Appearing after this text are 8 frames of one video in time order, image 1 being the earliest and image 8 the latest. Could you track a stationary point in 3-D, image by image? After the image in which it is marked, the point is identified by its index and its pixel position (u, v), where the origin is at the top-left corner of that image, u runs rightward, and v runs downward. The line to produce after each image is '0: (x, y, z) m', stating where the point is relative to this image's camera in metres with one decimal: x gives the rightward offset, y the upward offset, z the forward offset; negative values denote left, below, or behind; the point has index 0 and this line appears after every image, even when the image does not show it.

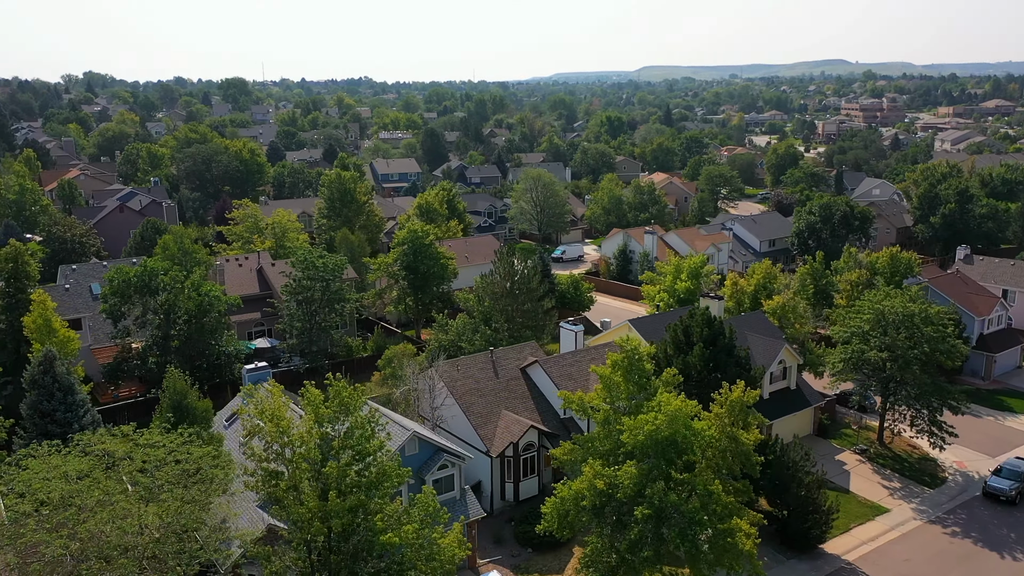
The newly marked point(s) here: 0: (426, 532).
0: (-2.1, -6.0, +20.0) m
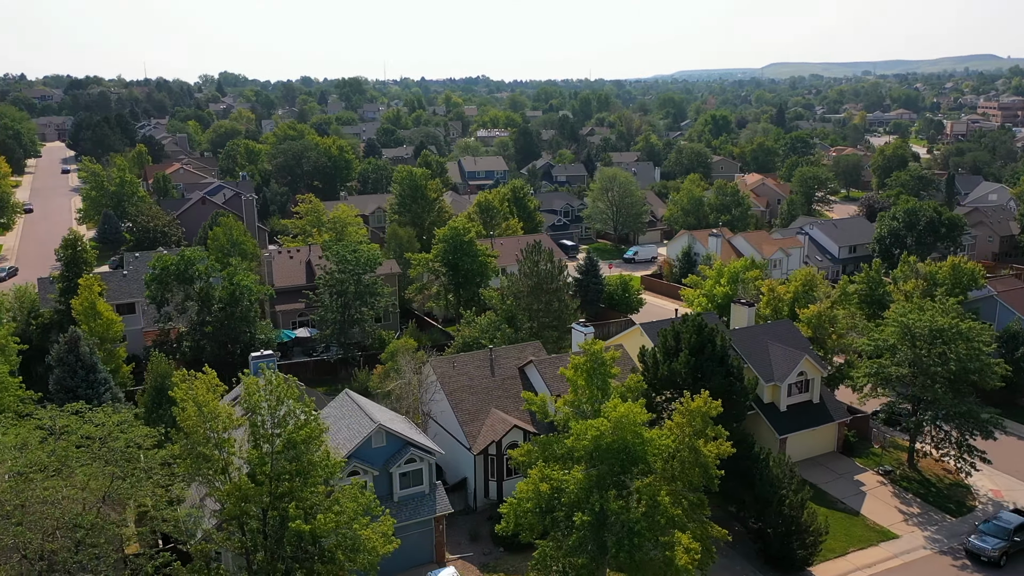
0: (-3.9, -5.9, +20.4) m
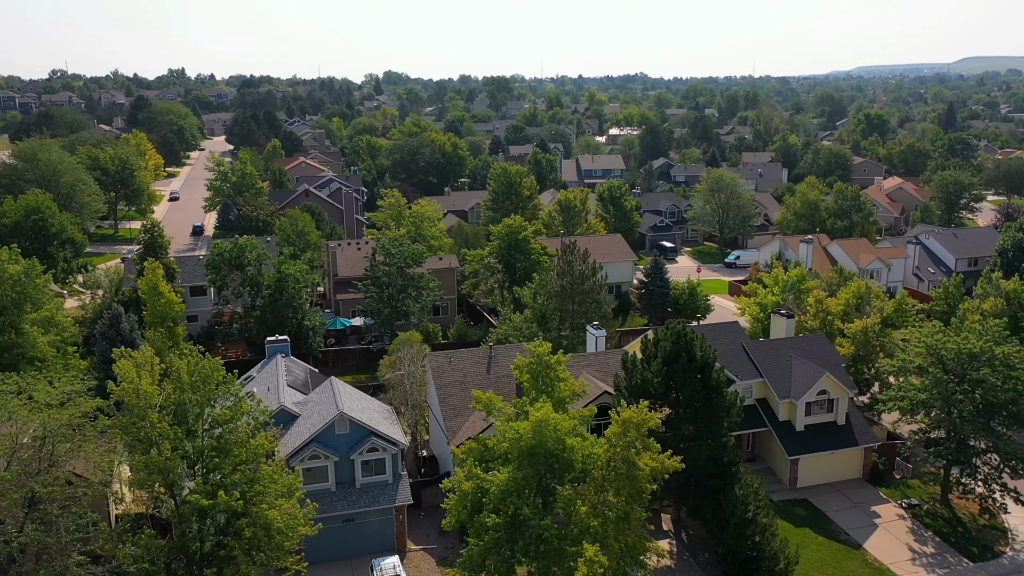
0: (-6.3, -5.6, +21.4) m
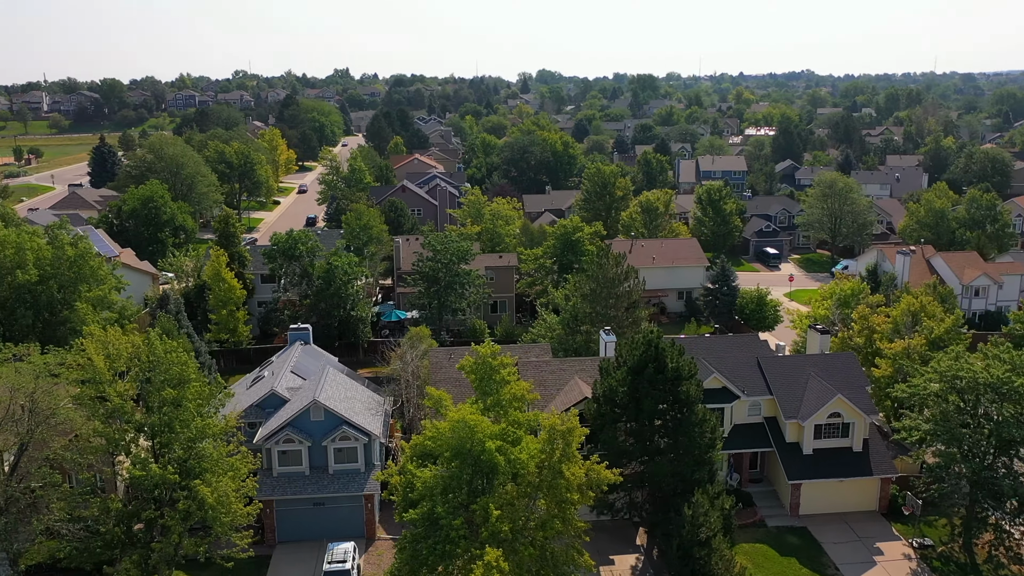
0: (-8.4, -5.4, +22.7) m
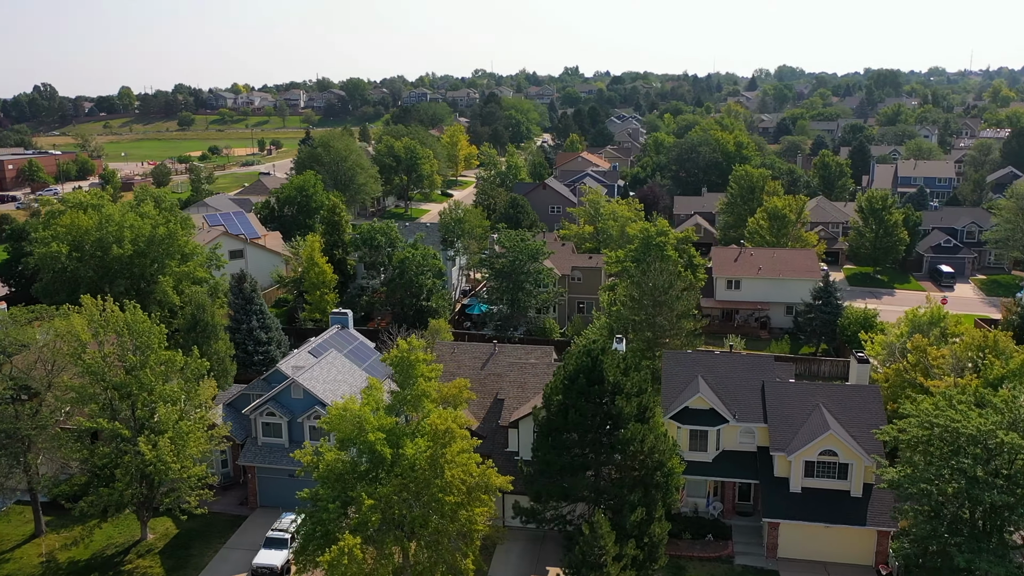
0: (-10.9, -4.7, +25.5) m
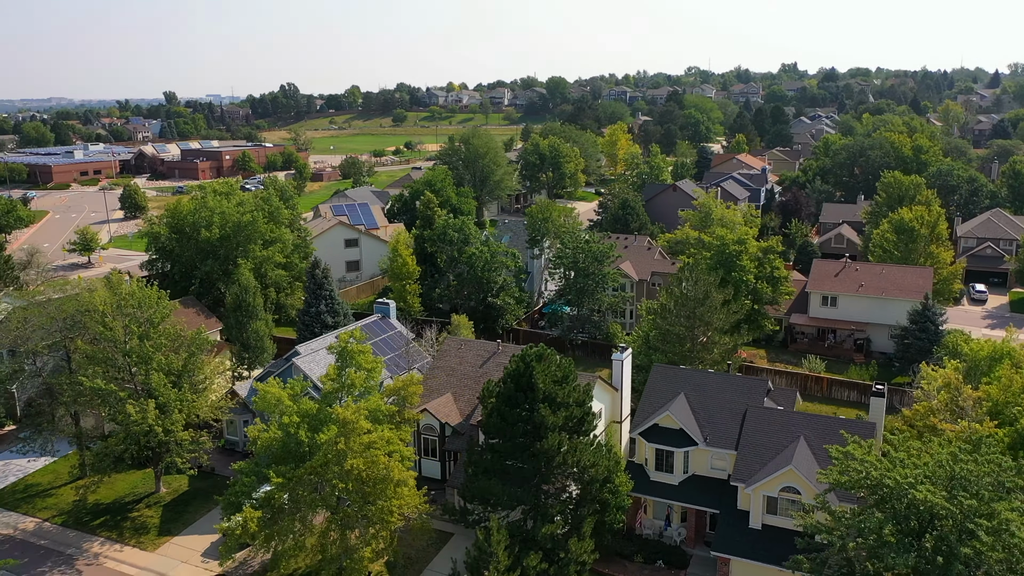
0: (-12.5, -4.1, +28.5) m
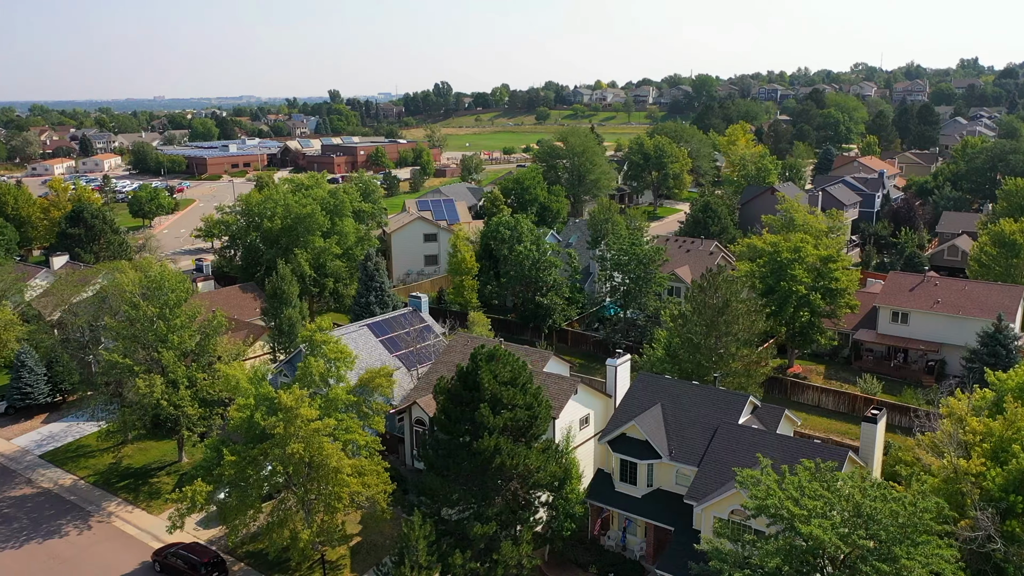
0: (-13.1, -3.5, +30.8) m
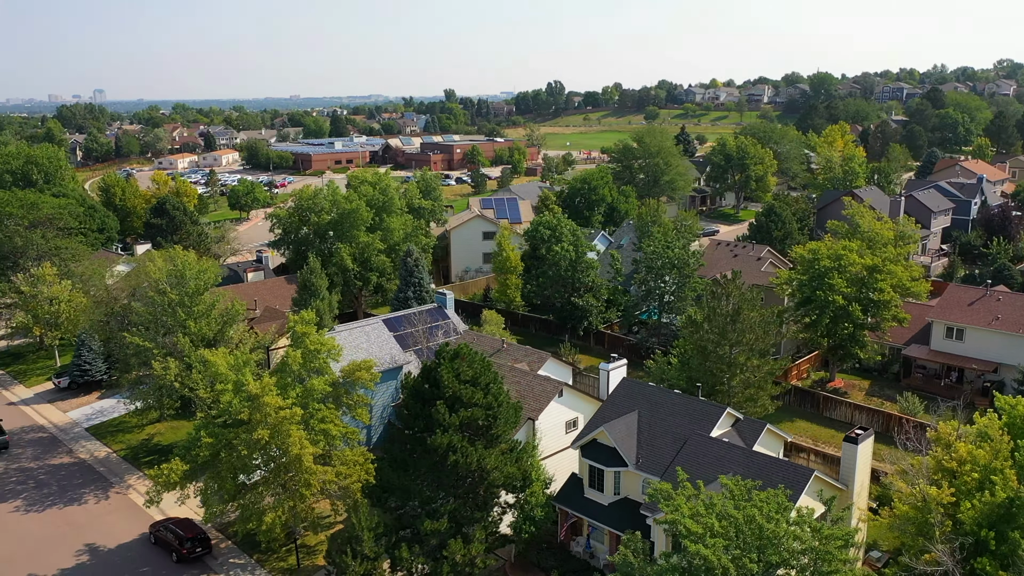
0: (-13.3, -3.0, +32.6) m
